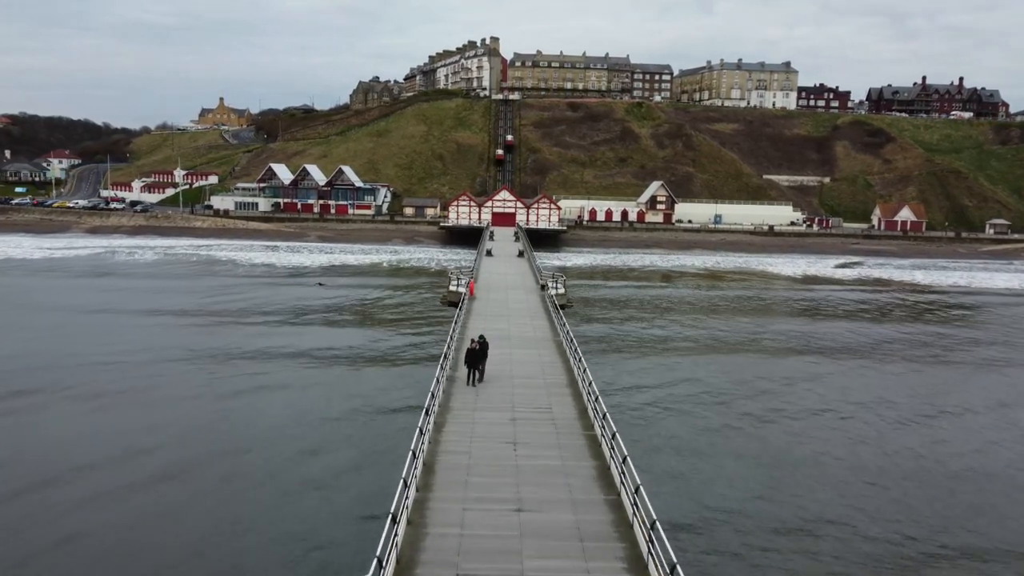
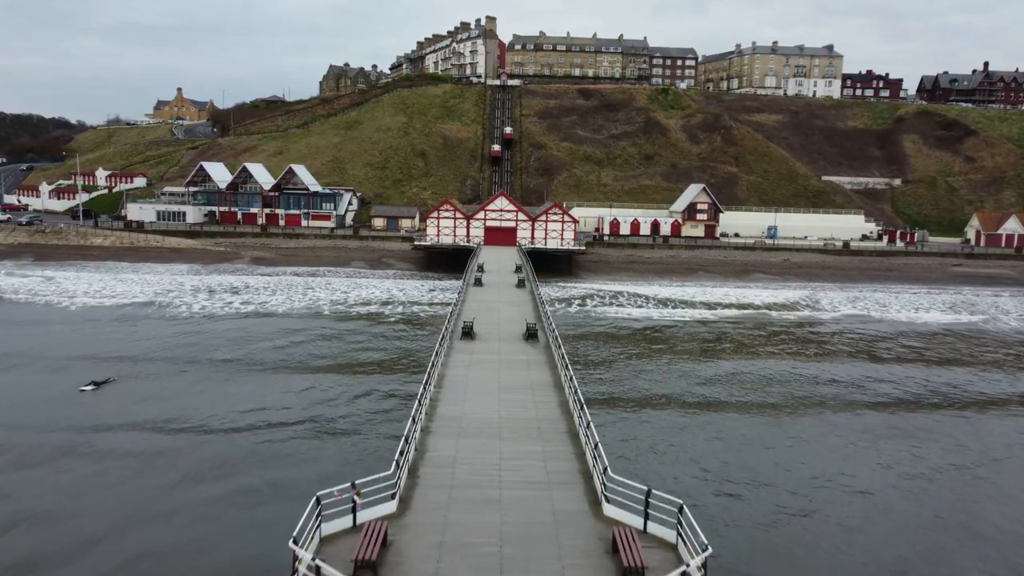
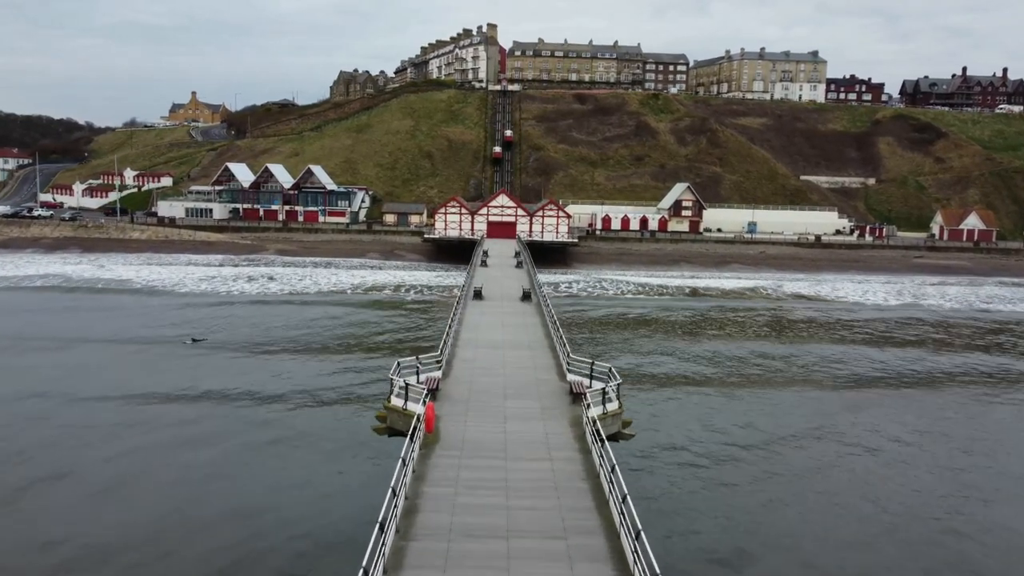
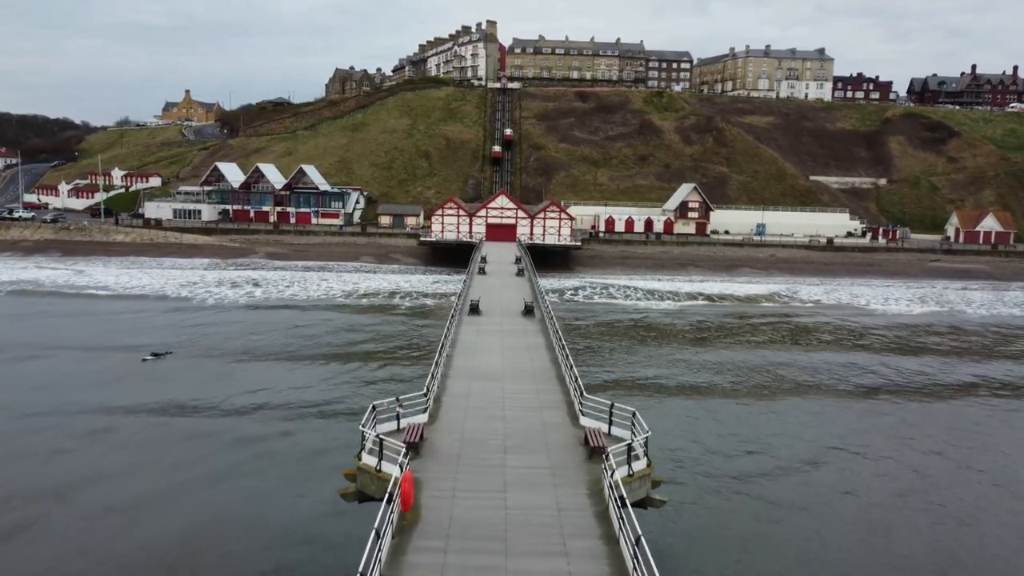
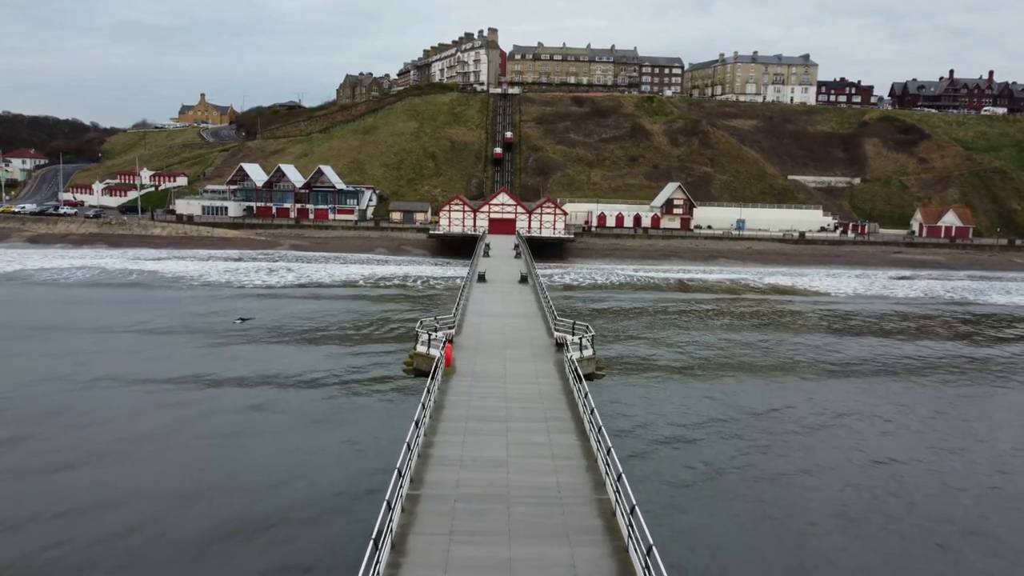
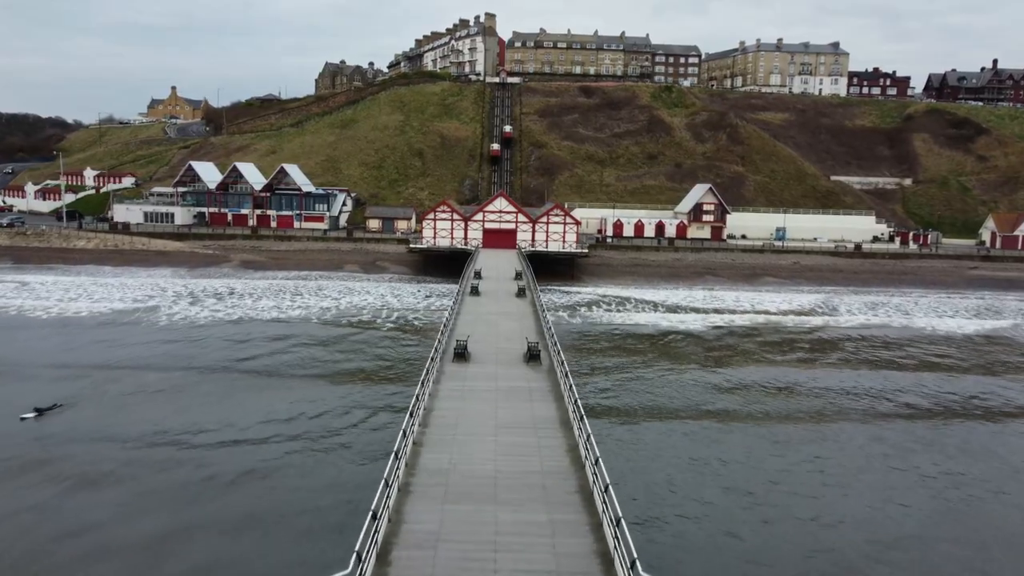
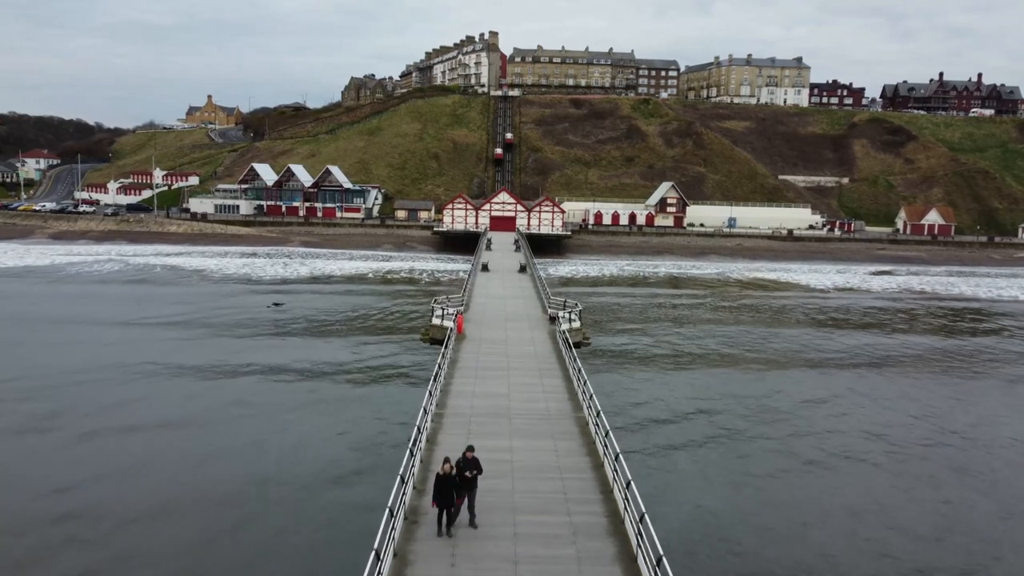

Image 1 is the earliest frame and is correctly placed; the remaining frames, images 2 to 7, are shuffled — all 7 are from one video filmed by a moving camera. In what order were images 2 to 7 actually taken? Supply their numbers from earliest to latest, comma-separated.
7, 5, 3, 4, 2, 6
